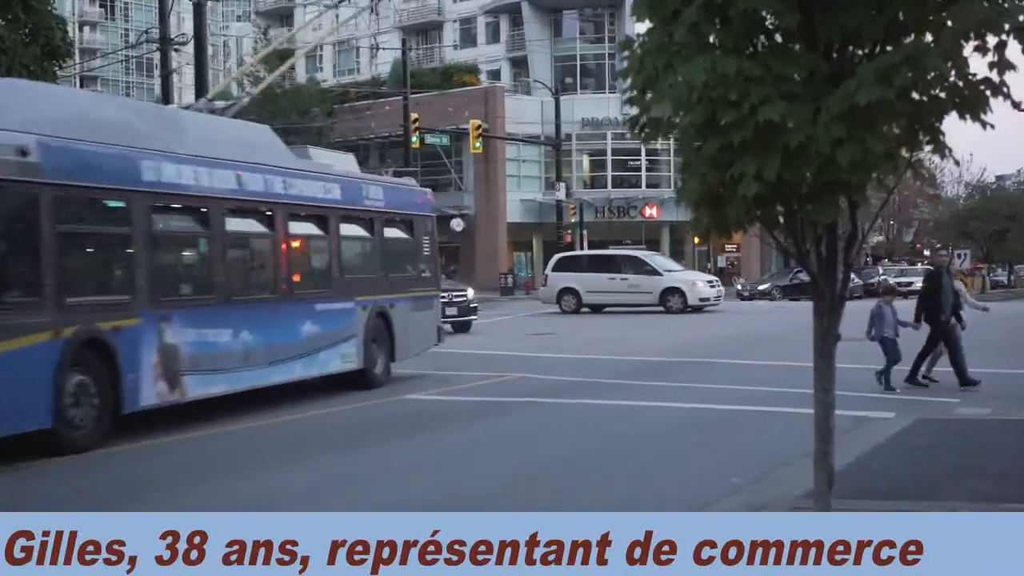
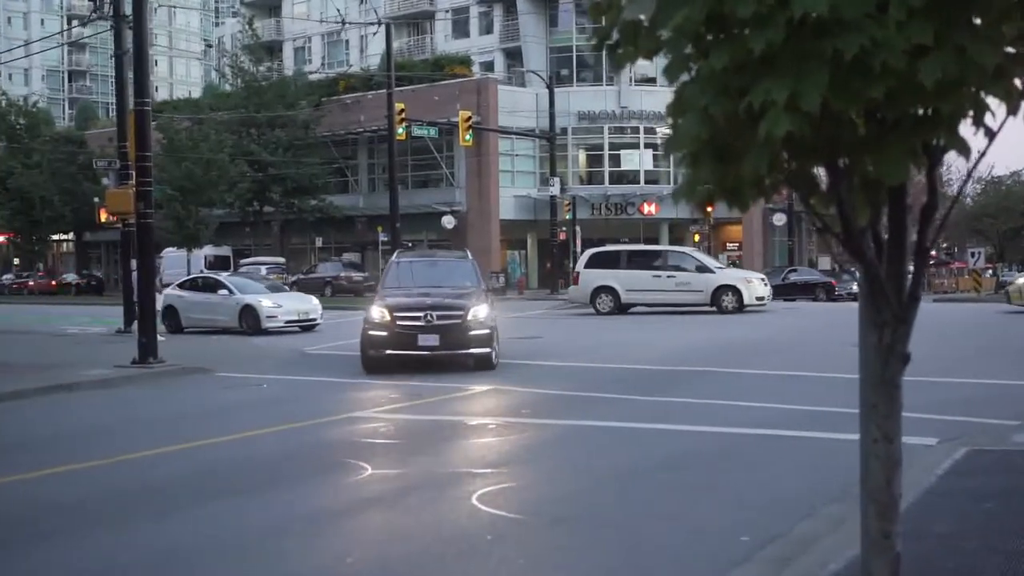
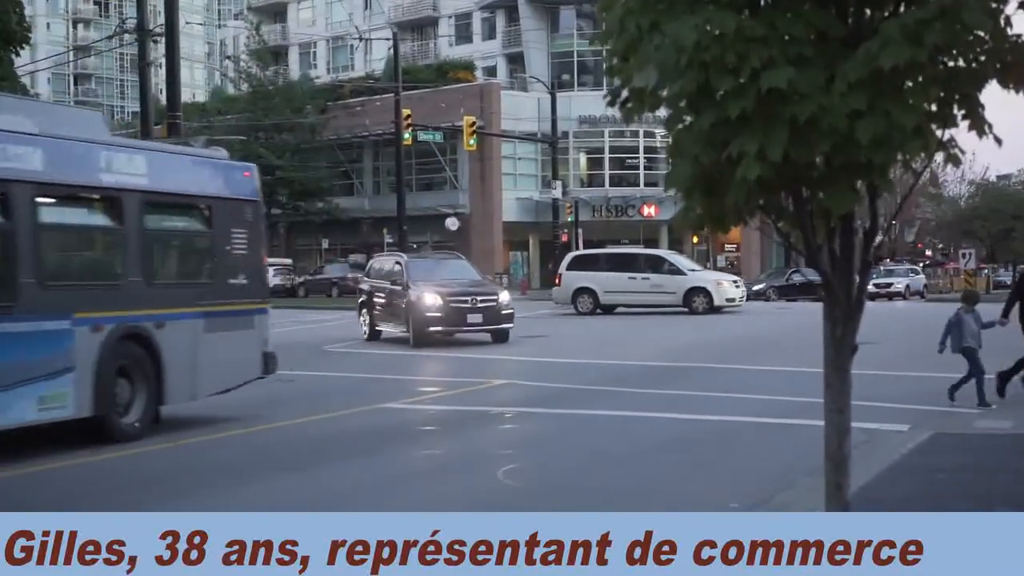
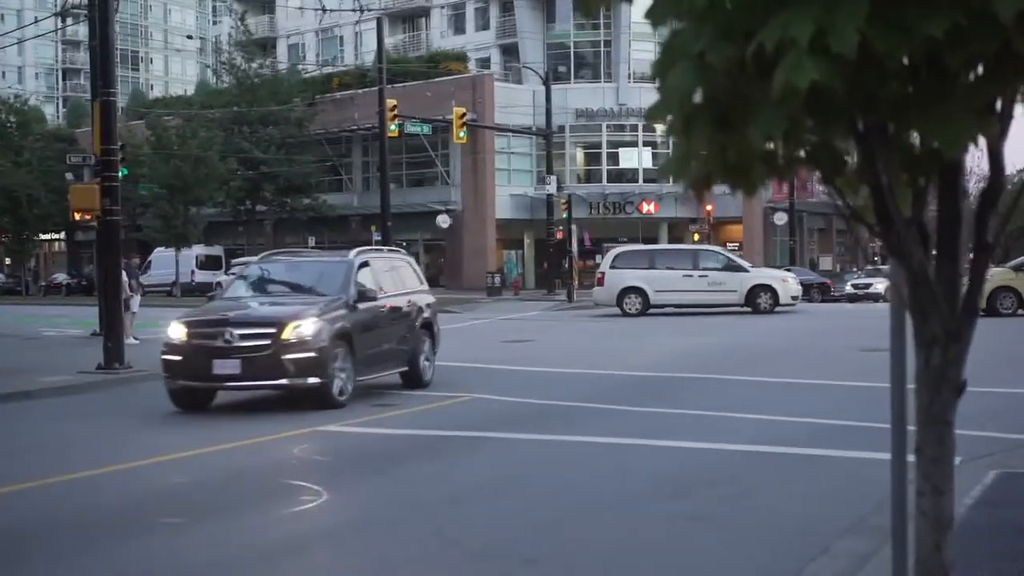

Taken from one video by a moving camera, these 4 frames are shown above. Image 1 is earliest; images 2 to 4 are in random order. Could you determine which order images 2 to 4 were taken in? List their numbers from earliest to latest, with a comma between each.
3, 2, 4
